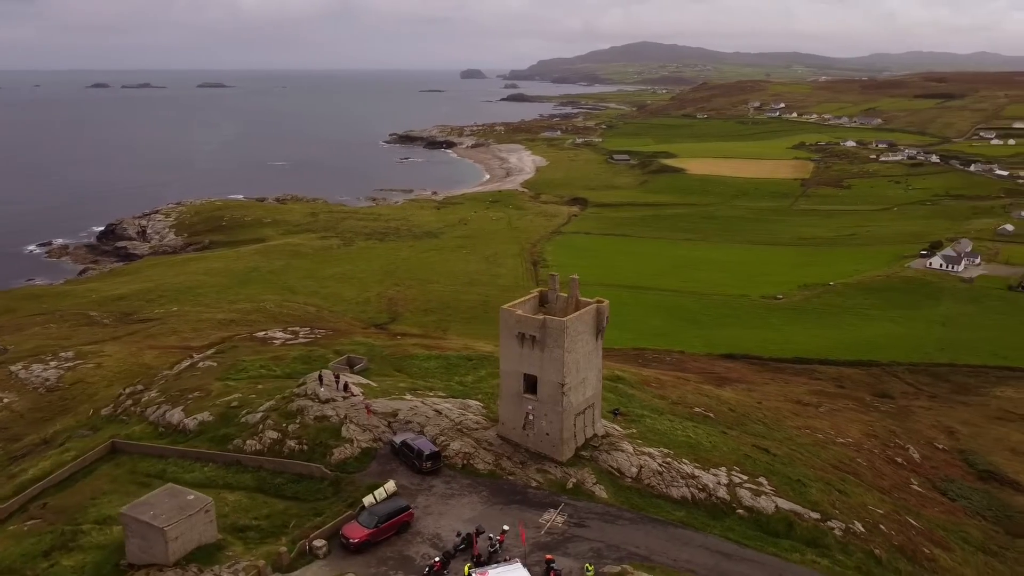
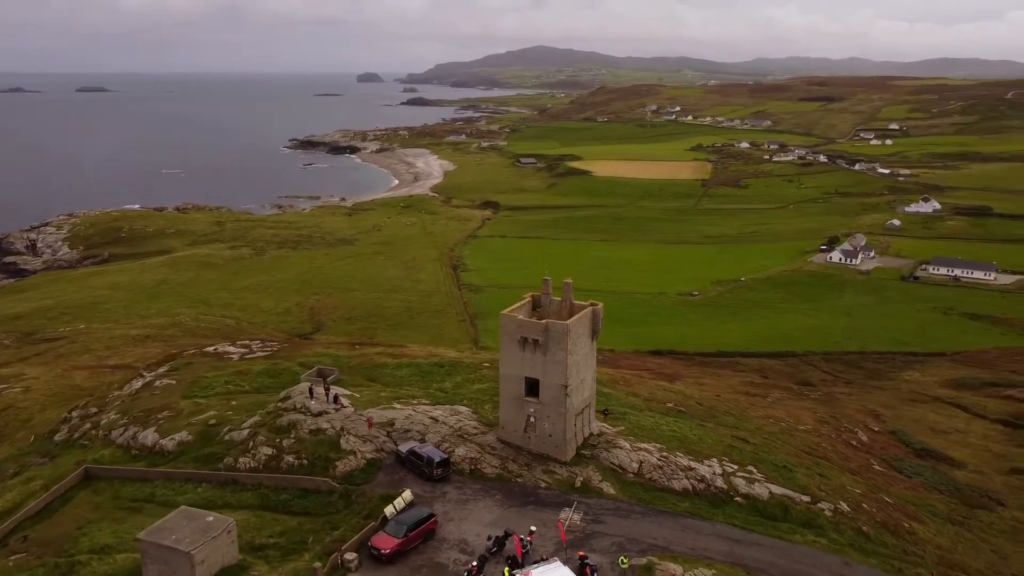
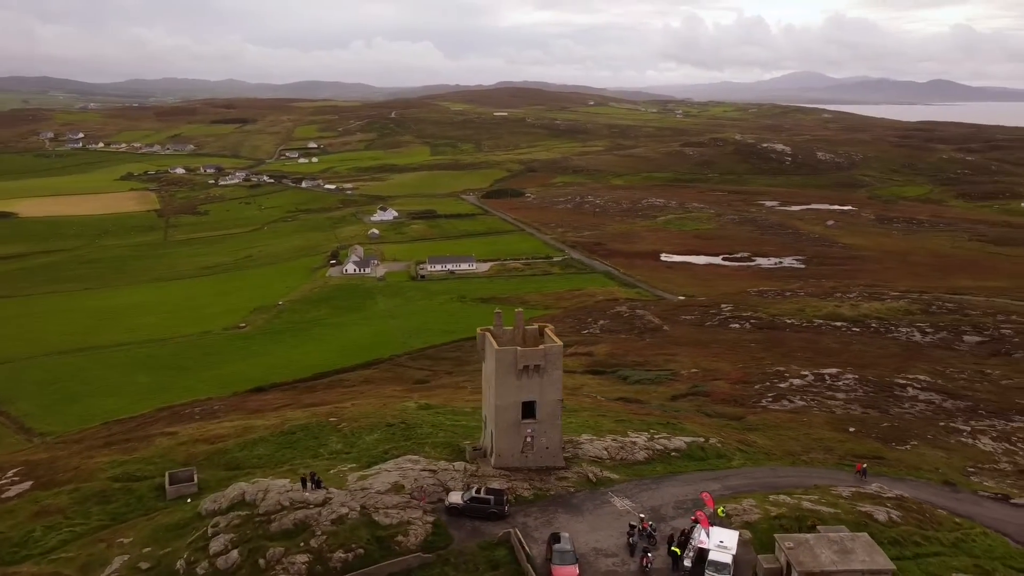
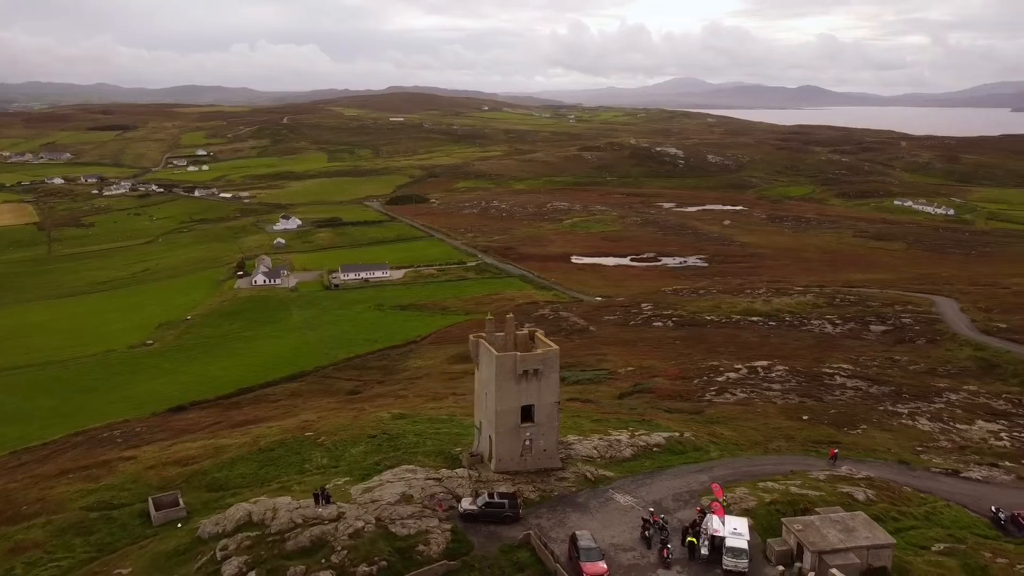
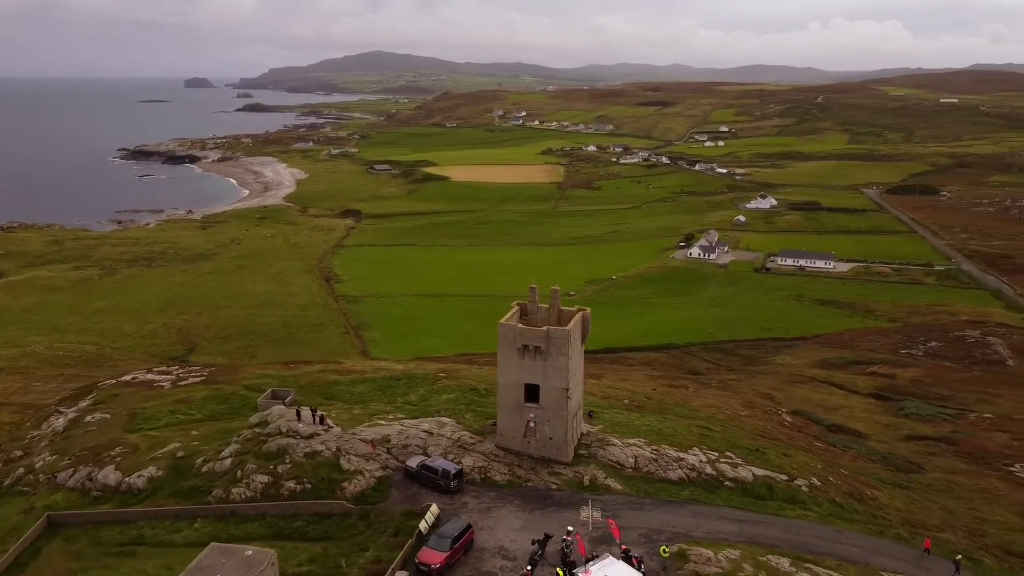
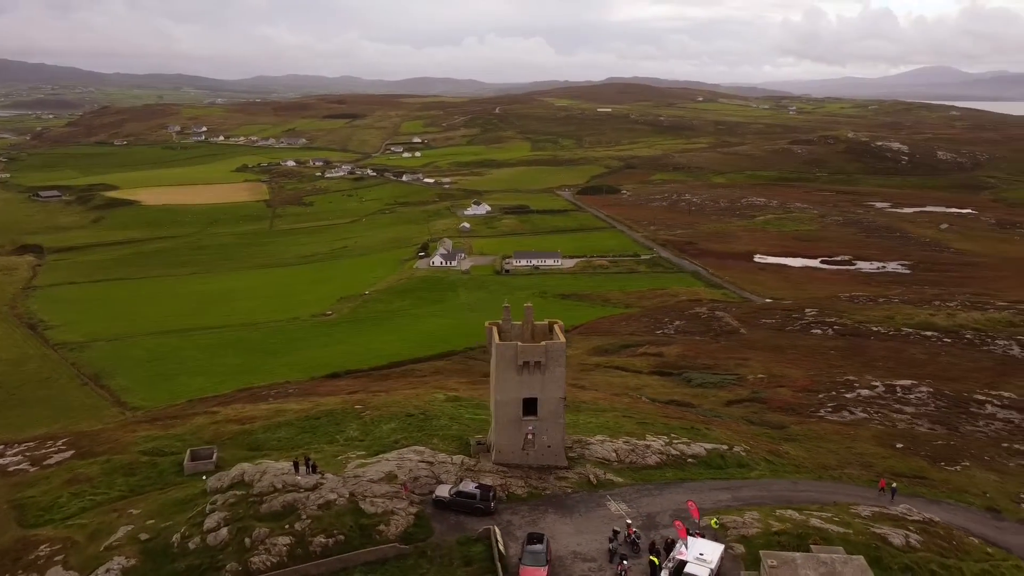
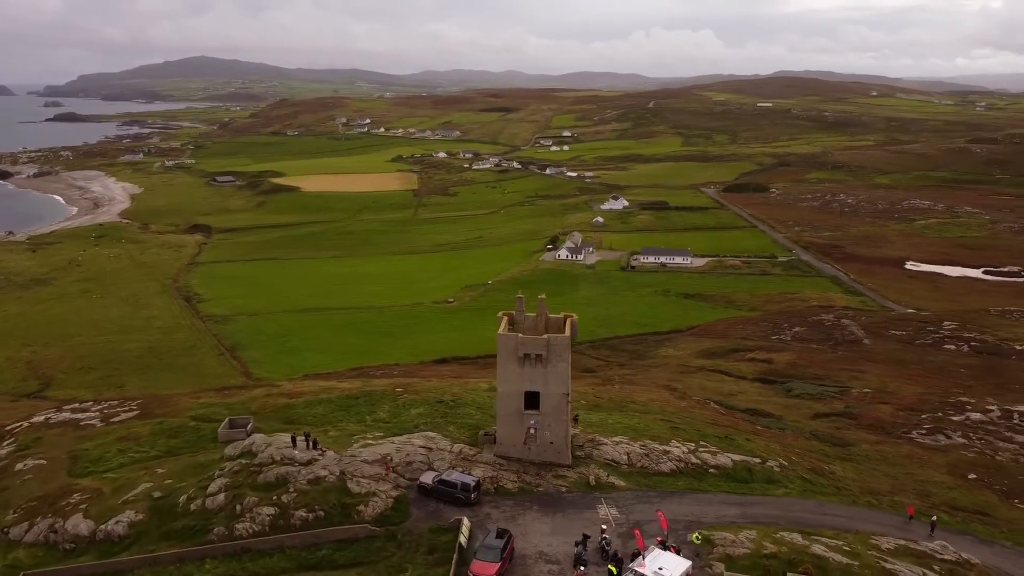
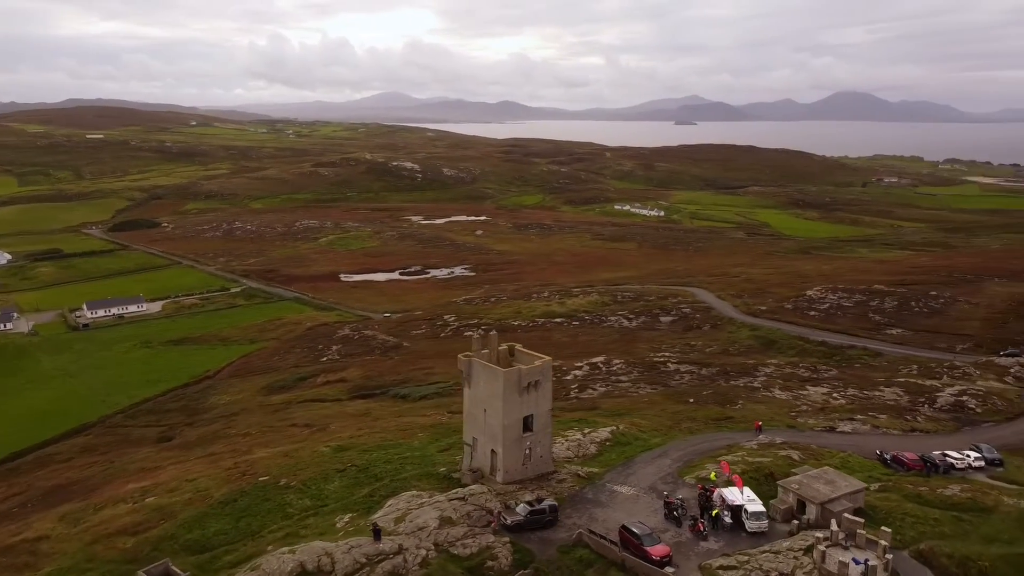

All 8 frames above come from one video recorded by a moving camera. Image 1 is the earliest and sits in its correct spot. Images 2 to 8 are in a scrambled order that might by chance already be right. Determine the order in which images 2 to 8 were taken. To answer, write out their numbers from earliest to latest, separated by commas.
2, 5, 7, 6, 3, 4, 8
